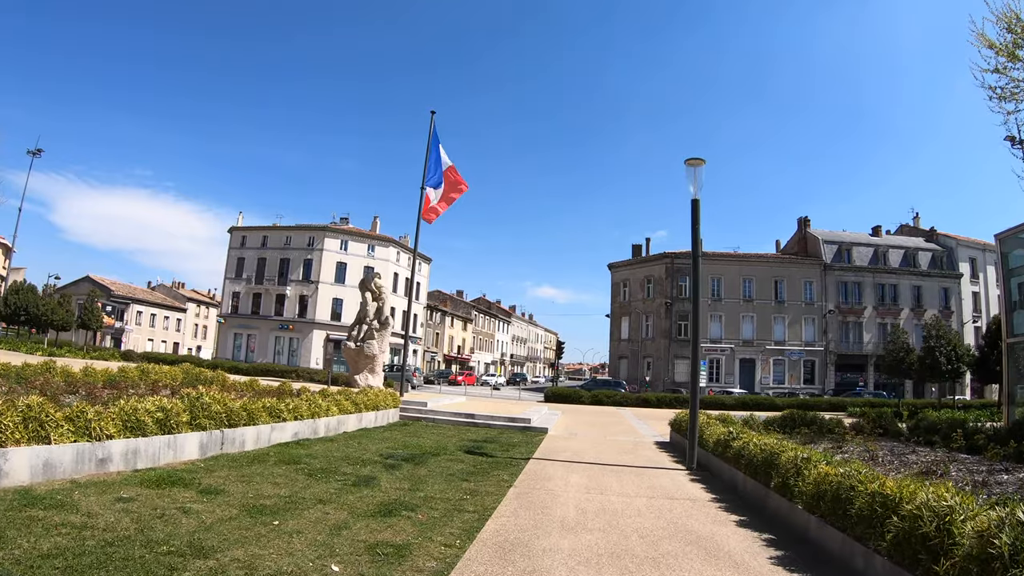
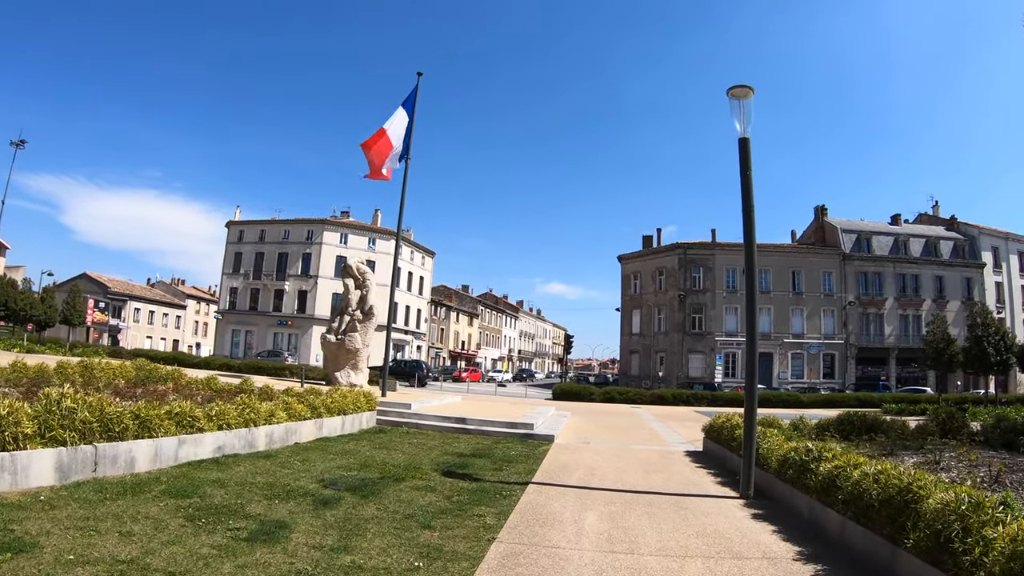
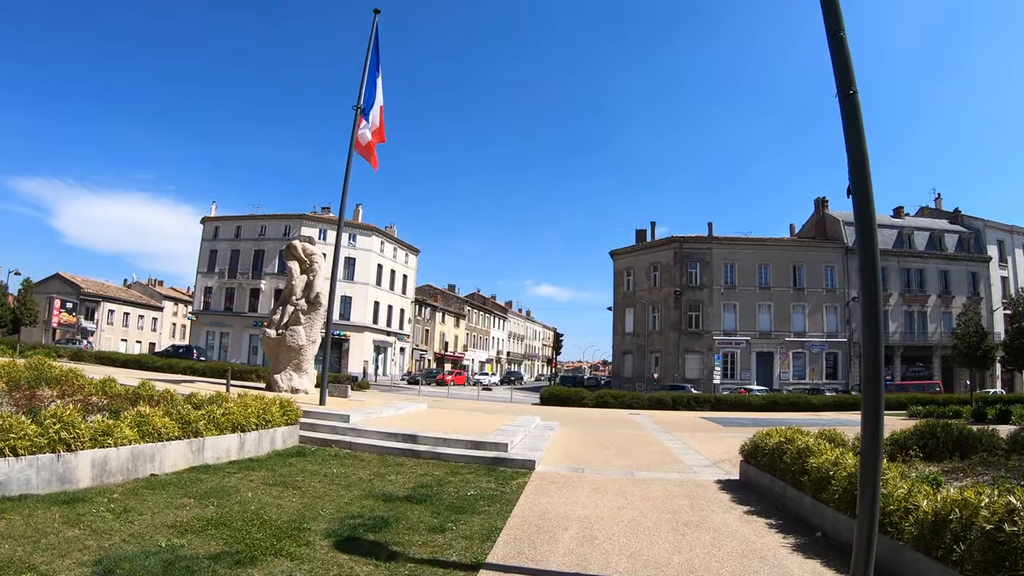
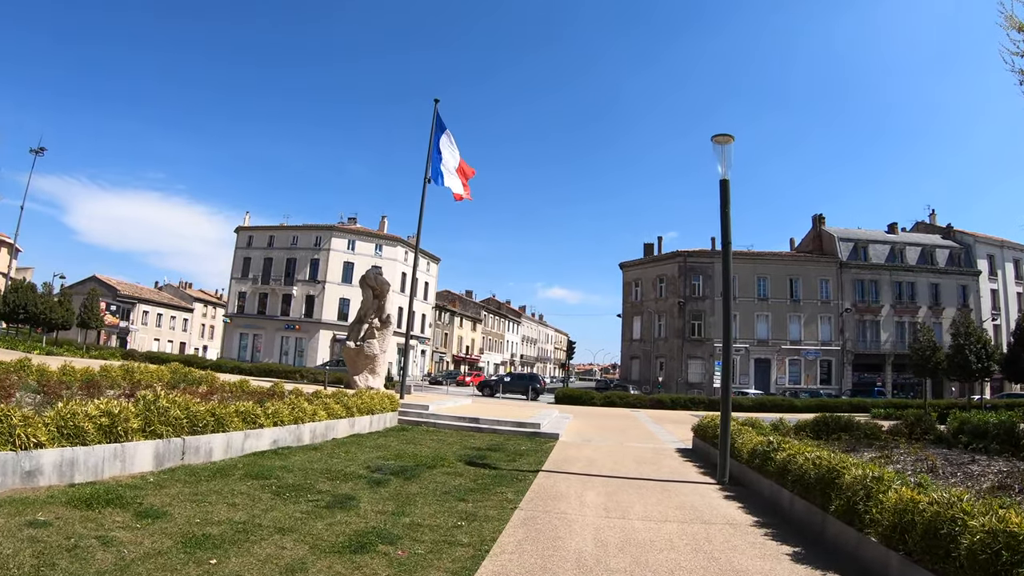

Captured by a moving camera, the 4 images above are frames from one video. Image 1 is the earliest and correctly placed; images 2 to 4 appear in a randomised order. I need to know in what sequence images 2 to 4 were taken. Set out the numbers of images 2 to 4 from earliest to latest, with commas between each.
4, 2, 3
